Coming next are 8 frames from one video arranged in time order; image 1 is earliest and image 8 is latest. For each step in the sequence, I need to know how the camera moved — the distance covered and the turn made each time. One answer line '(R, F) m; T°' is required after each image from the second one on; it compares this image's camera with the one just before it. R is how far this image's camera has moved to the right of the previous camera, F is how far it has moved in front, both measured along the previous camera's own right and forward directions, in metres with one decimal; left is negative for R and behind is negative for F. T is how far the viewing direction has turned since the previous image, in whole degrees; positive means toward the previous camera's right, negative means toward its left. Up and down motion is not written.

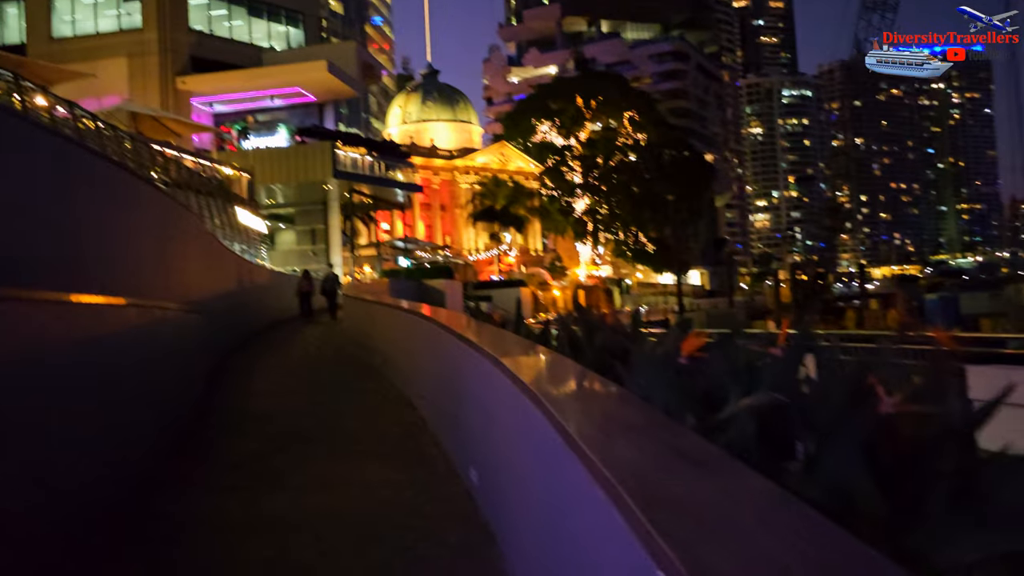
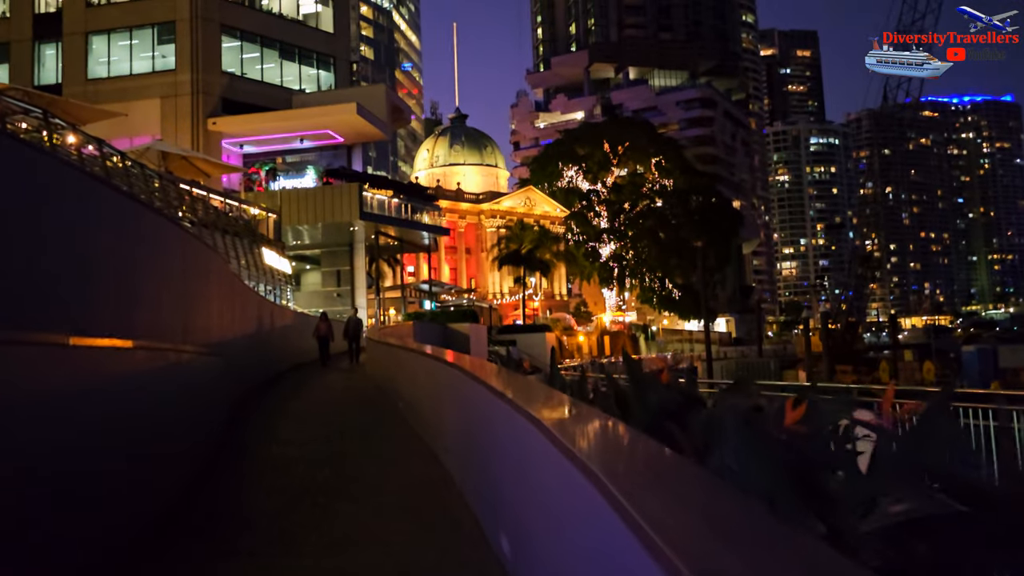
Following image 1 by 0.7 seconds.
(-0.1, +0.4) m; -2°
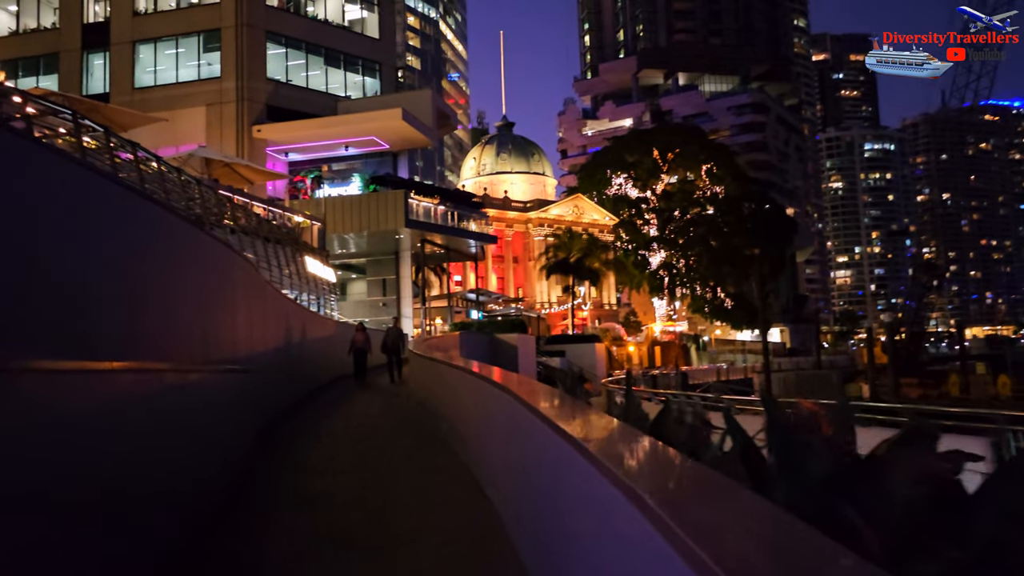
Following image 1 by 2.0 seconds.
(-0.1, +1.0) m; -3°
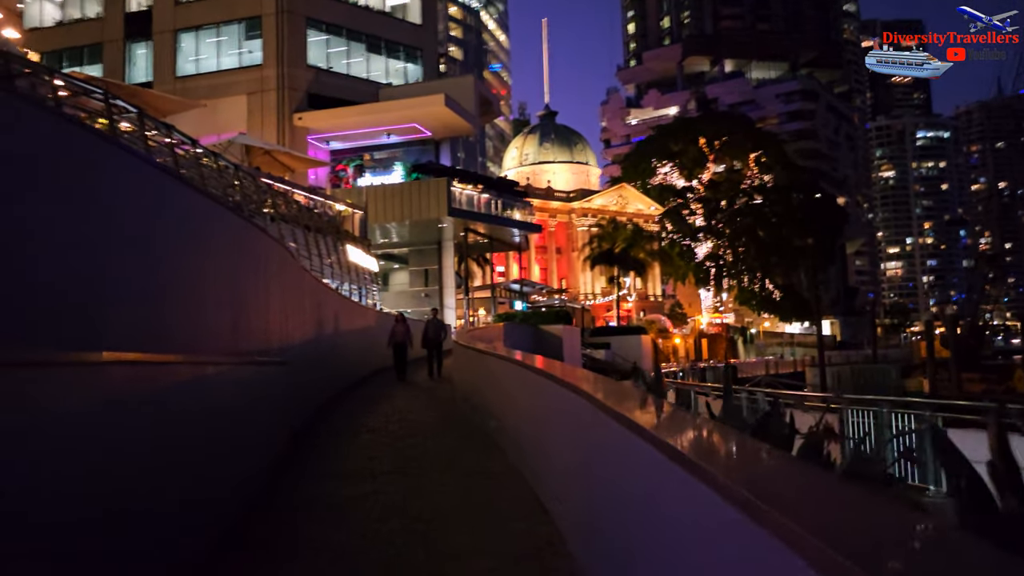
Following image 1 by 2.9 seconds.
(-0.1, +0.7) m; -3°
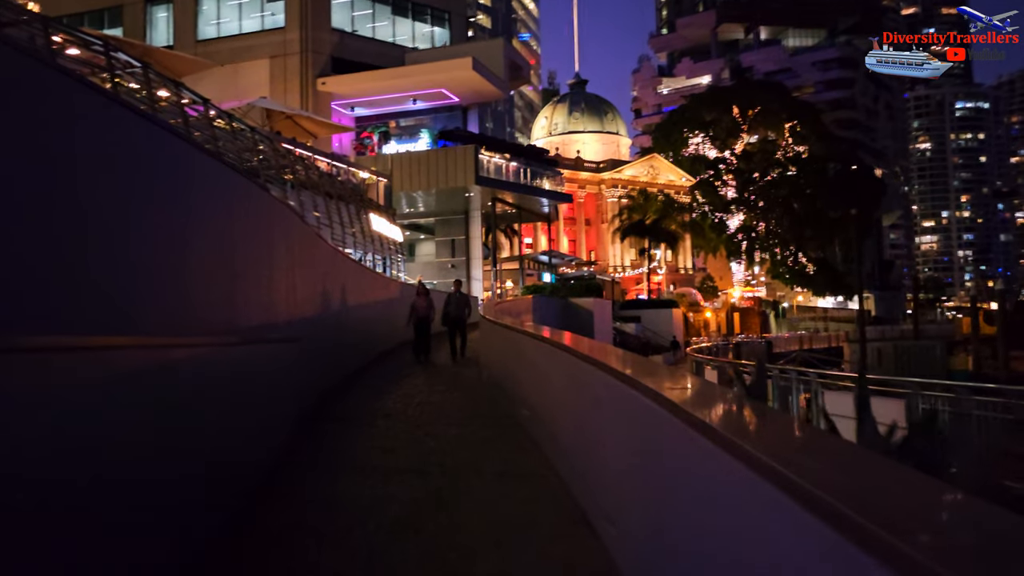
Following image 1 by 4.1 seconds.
(-0.1, +0.9) m; -2°
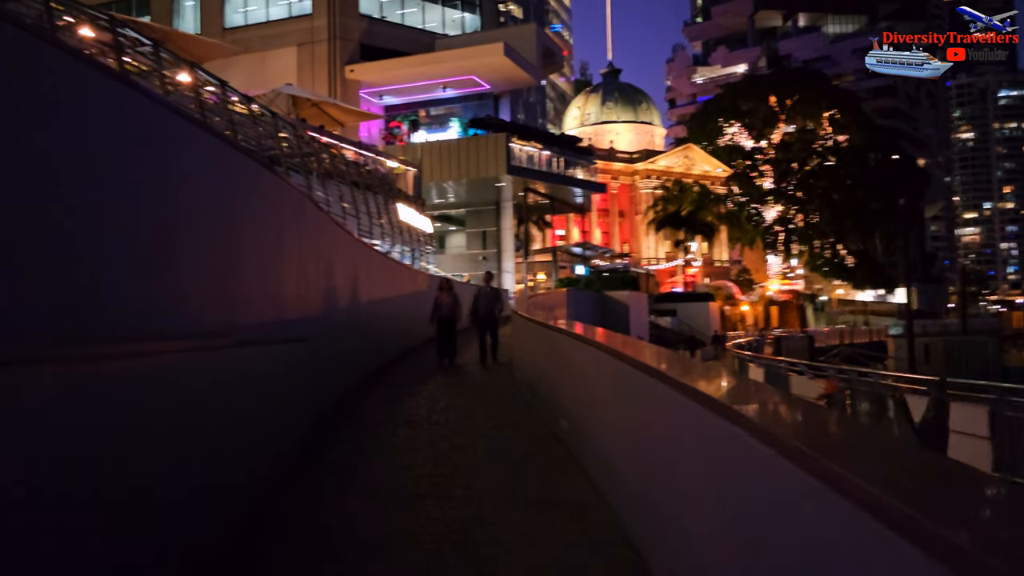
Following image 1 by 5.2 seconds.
(0.0, +0.8) m; -2°
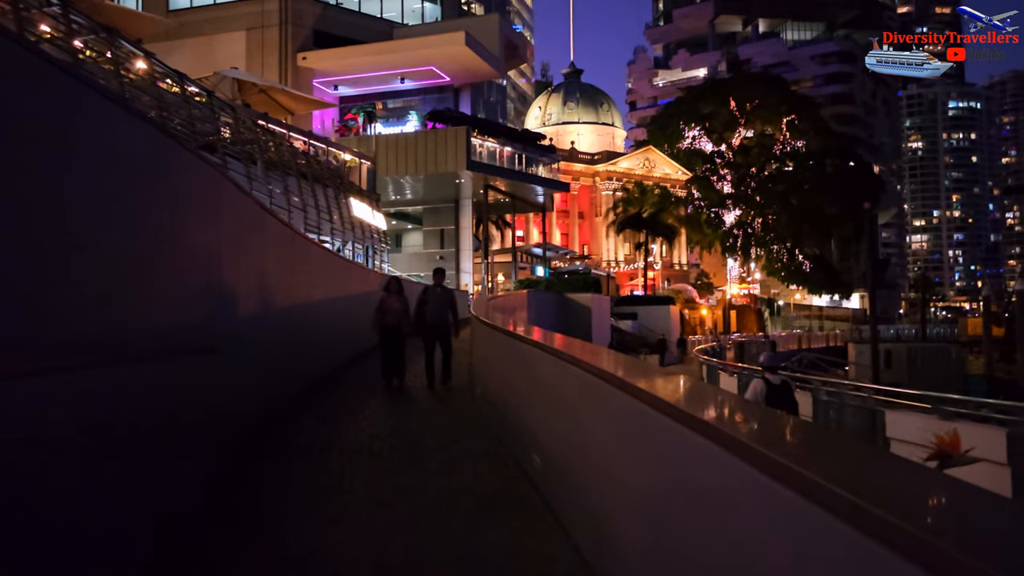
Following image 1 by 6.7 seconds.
(0.0, +1.1) m; +3°
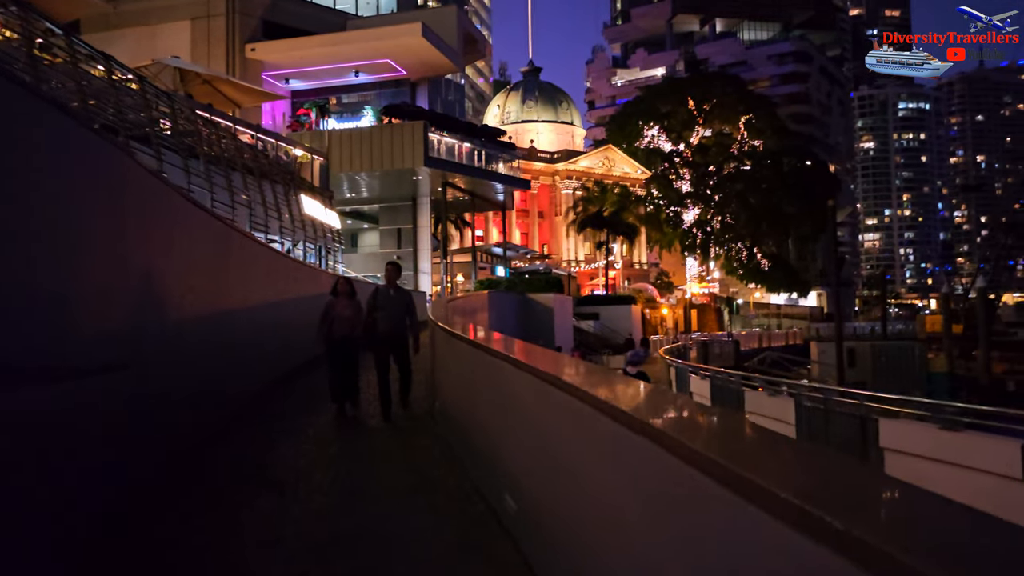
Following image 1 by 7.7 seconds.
(0.0, +0.9) m; +3°
